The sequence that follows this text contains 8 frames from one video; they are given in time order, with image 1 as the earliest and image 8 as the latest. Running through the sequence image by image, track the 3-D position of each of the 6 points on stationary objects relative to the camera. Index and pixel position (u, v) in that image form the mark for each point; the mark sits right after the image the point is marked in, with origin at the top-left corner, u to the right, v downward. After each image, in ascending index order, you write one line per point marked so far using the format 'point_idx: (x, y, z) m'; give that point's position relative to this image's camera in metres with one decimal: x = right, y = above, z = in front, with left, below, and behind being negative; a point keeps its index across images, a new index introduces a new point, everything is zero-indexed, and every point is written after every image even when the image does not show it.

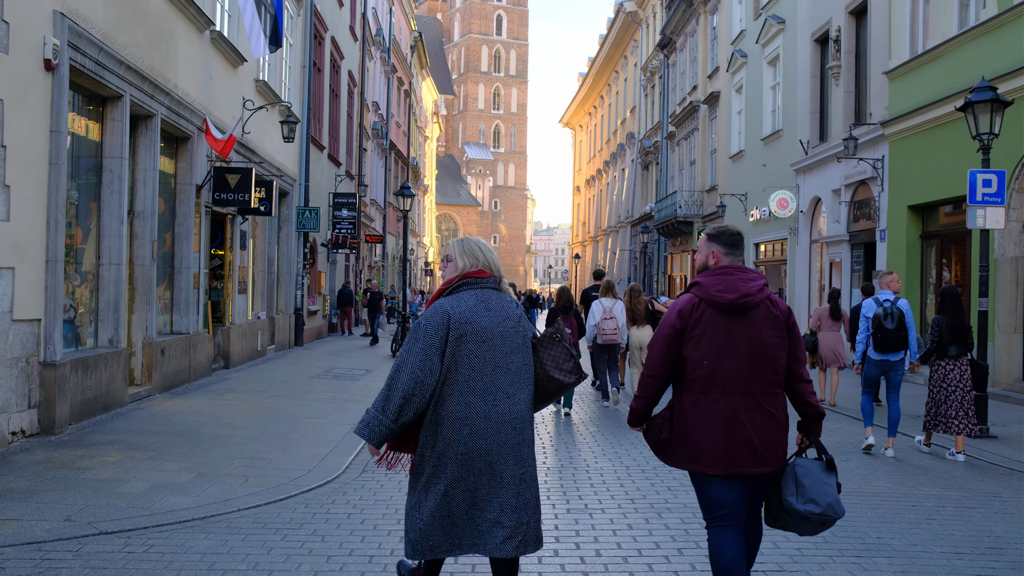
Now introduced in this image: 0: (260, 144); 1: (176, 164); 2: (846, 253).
0: (-3.3, +1.9, +16.4) m
1: (-3.4, +1.3, +12.9) m
2: (+5.2, +0.6, +19.8) m
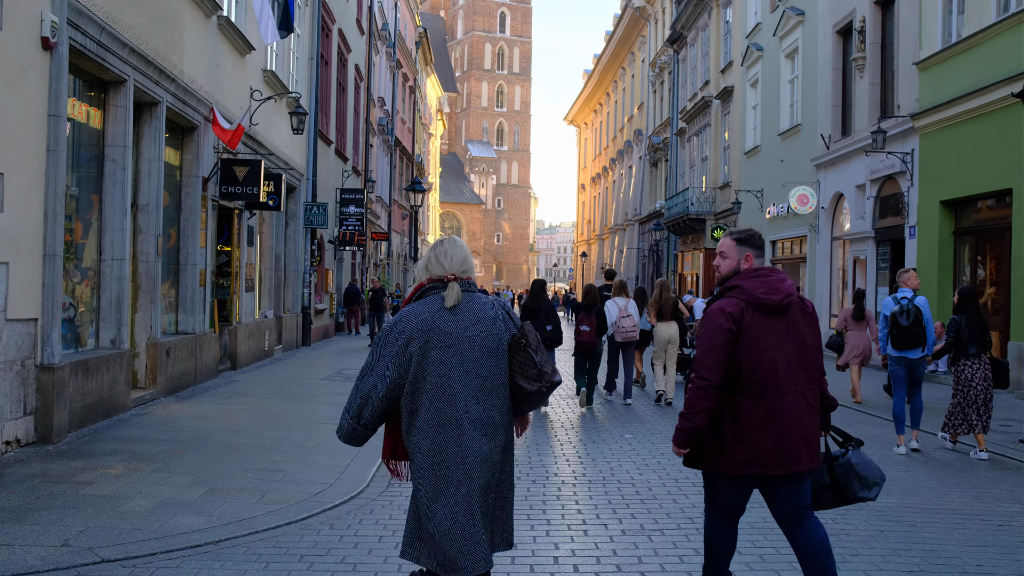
0: (-3.0, +1.9, +15.8) m
1: (-3.2, +1.3, +12.3) m
2: (+5.4, +0.6, +19.2) m
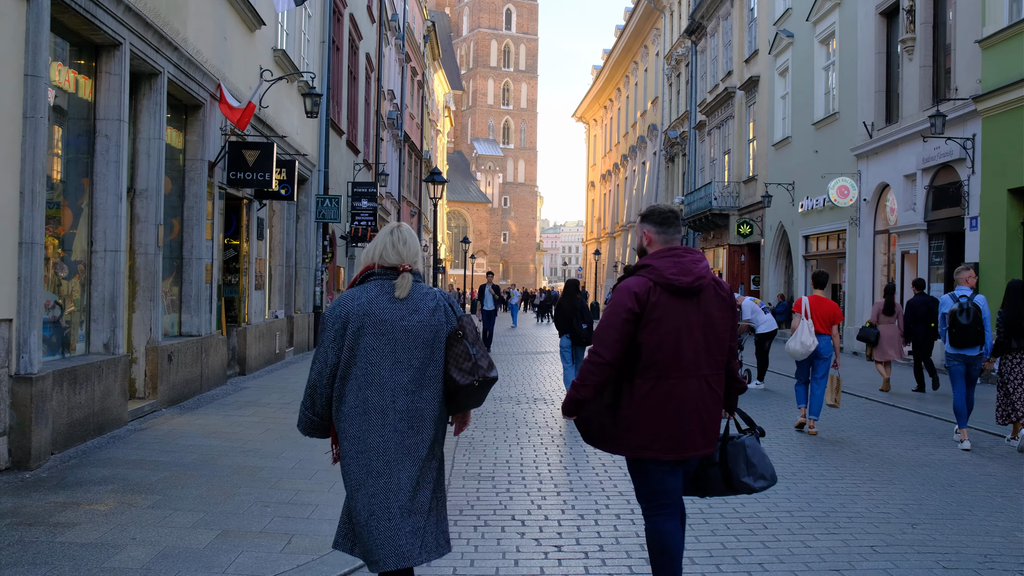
0: (-2.7, +1.9, +14.6) m
1: (-2.9, +1.3, +11.0) m
2: (+5.8, +0.6, +17.9) m
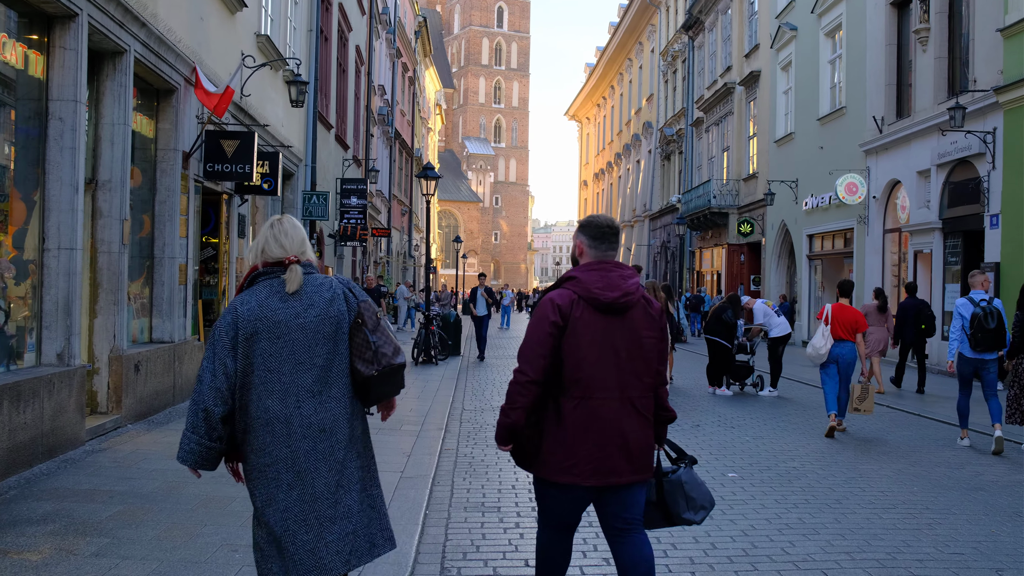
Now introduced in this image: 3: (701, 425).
0: (-2.7, +1.9, +13.7) m
1: (-2.9, +1.3, +10.2) m
2: (+5.8, +0.6, +17.1) m
3: (+1.6, -1.1, +10.5) m
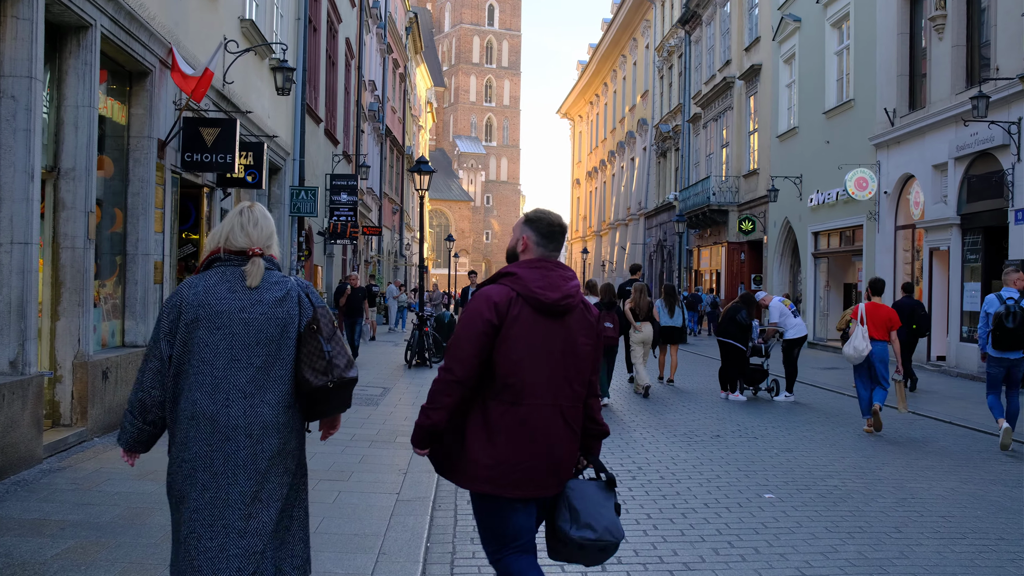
0: (-2.7, +1.9, +12.9) m
1: (-2.8, +1.3, +9.3) m
2: (+5.7, +0.6, +16.4) m
3: (+1.6, -1.1, +9.7) m
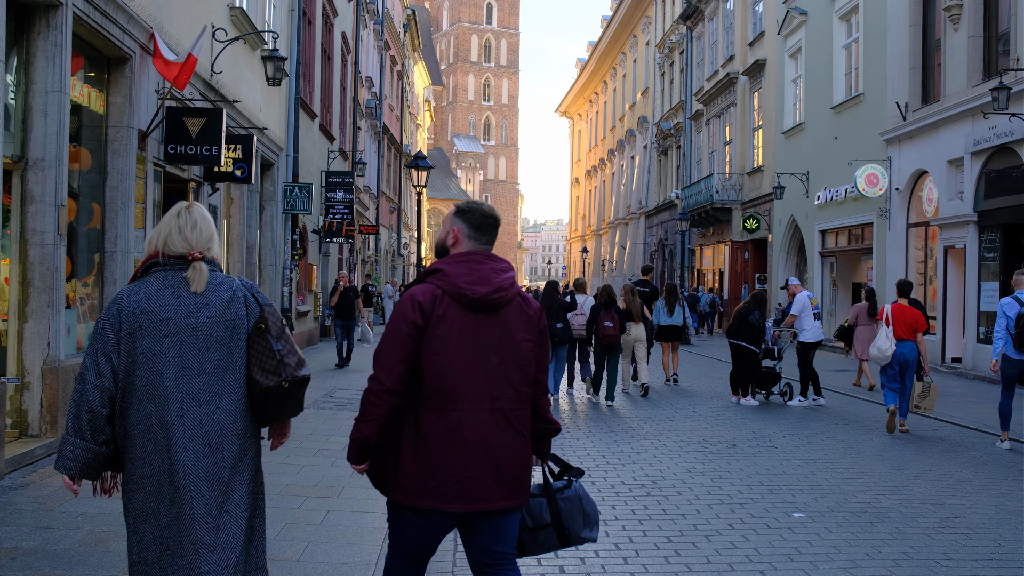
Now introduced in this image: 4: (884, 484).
0: (-2.7, +1.9, +12.3) m
1: (-2.8, +1.3, +8.8) m
2: (+5.8, +0.6, +15.8) m
3: (+1.6, -1.1, +9.2) m
4: (+2.1, -1.1, +7.0) m
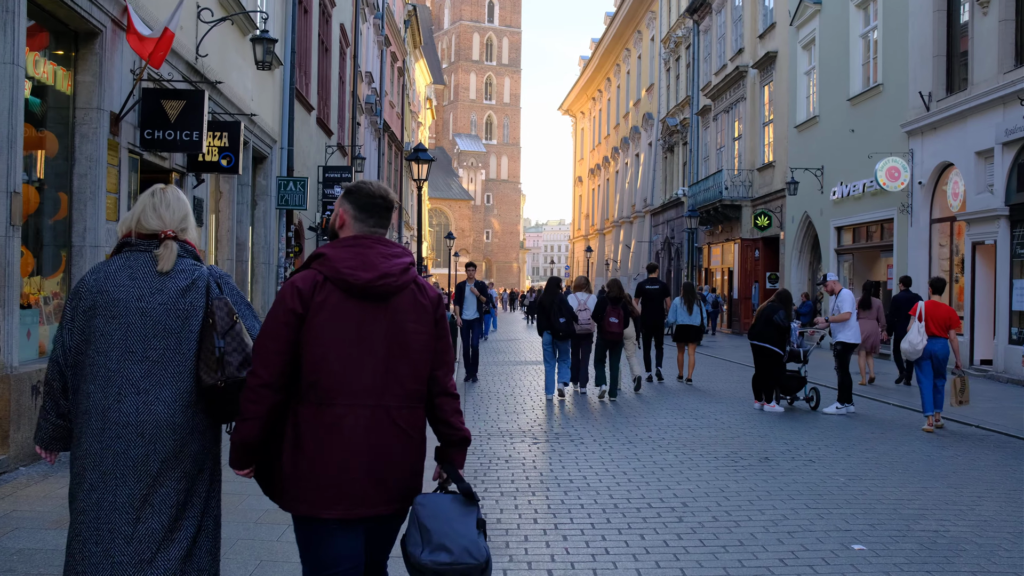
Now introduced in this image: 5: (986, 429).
0: (-2.6, +1.9, +11.5) m
1: (-2.8, +1.3, +8.0) m
2: (+5.8, +0.7, +15.0) m
3: (+1.7, -1.1, +8.3) m
4: (+2.1, -1.1, +6.2) m
5: (+3.9, -1.1, +10.1) m
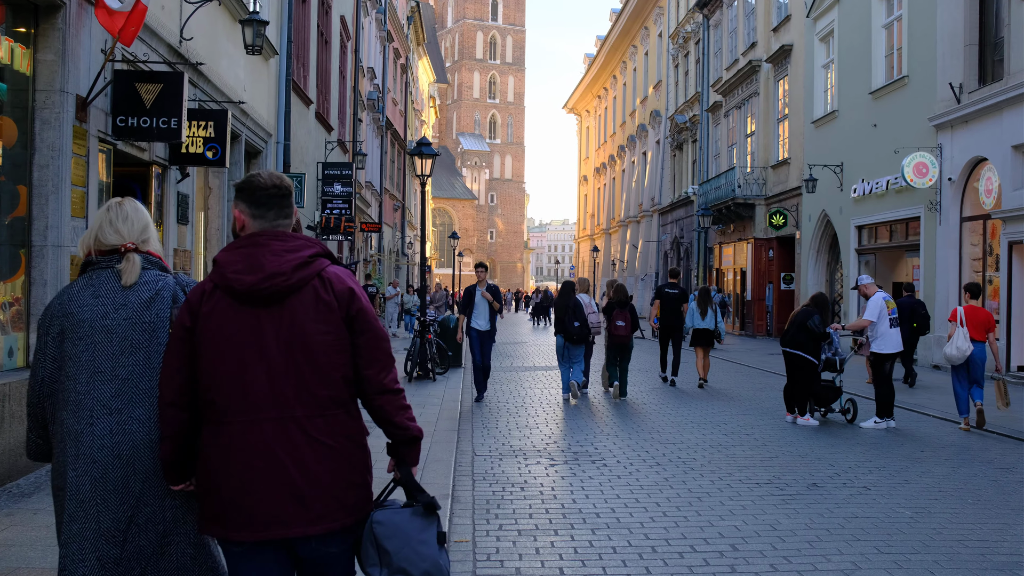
0: (-2.5, +1.9, +10.6) m
1: (-2.7, +1.3, +7.1) m
2: (+5.9, +0.6, +14.1) m
3: (+1.8, -1.1, +7.4) m
4: (+2.2, -1.1, +5.3) m
5: (+4.0, -1.2, +9.2) m
